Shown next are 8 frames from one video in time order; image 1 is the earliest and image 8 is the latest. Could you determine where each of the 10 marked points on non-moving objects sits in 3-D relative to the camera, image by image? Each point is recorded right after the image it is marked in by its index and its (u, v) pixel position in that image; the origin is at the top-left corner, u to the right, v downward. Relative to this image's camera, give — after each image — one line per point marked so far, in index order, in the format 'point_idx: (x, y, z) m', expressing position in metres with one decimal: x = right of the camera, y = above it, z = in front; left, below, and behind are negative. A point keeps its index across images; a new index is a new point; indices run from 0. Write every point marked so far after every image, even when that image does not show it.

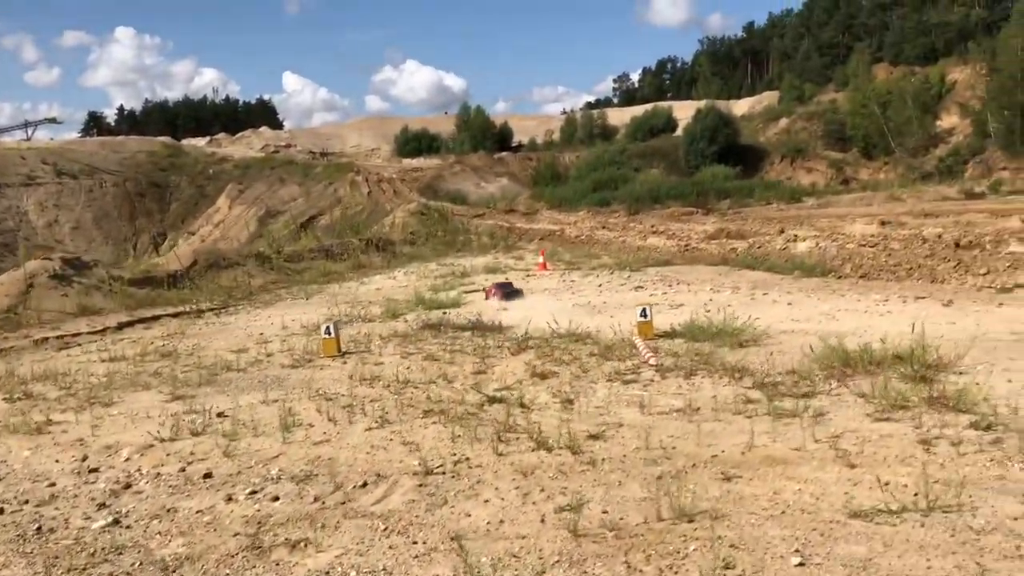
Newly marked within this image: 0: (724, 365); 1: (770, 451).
0: (+1.9, -0.7, +8.2) m
1: (+1.5, -1.0, +5.4) m
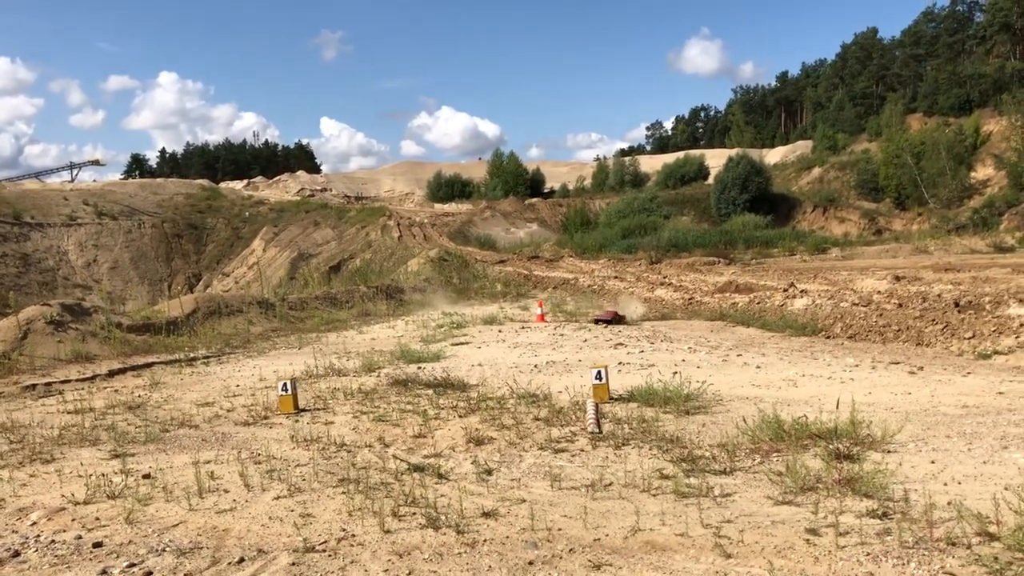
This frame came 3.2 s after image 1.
0: (+1.3, -1.3, +8.0) m
1: (+0.8, -1.4, +5.3) m
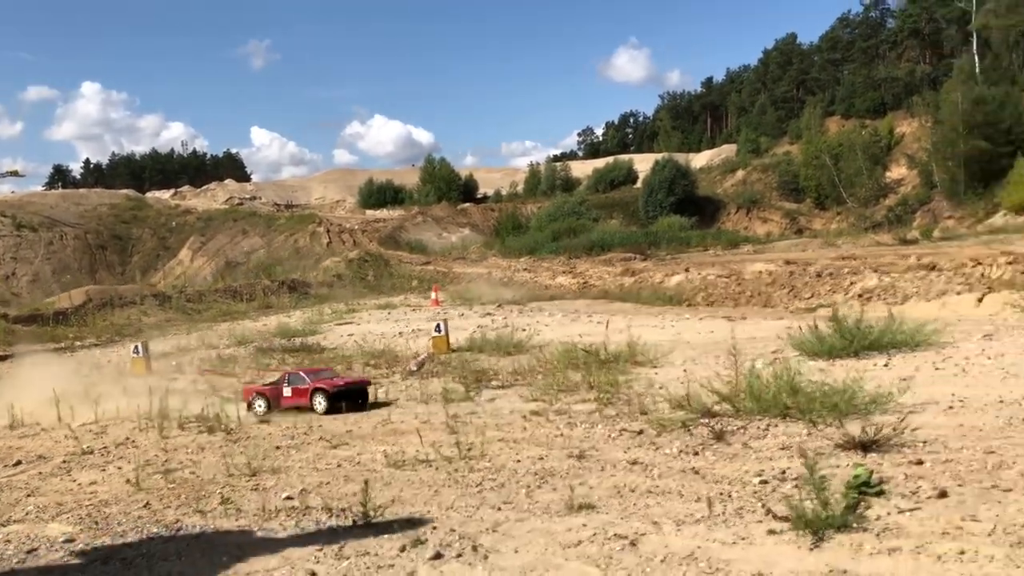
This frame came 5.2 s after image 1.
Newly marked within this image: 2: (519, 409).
0: (-0.4, -0.8, +8.6) m
1: (-0.7, -0.9, +5.8) m
2: (+0.1, -0.8, +6.1) m
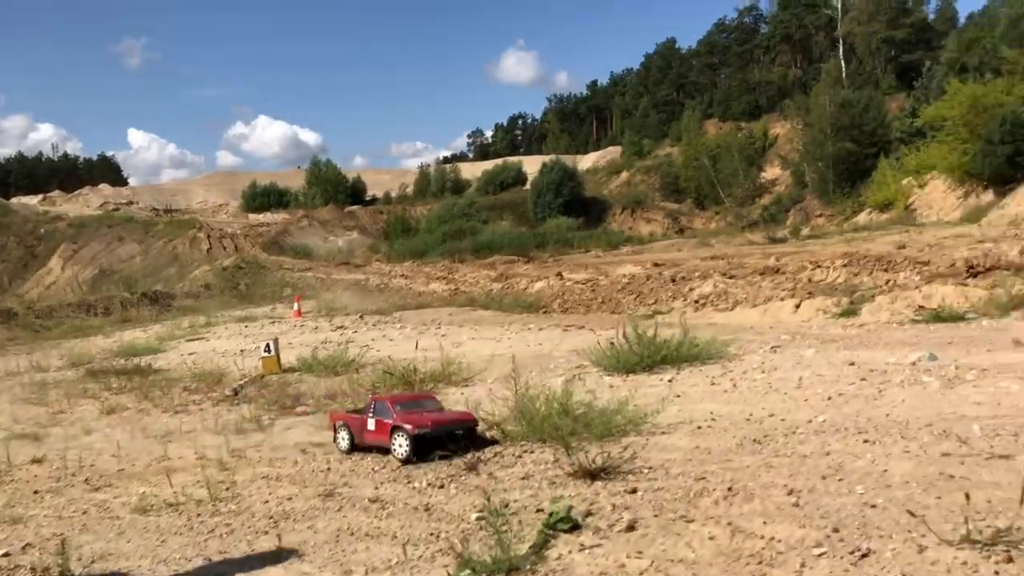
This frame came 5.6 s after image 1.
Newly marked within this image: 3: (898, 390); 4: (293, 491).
0: (-2.1, -1.0, +8.5) m
1: (-2.1, -1.1, +5.7) m
2: (-1.3, -1.0, +6.0) m
3: (+2.2, -0.6, +5.4) m
4: (-1.1, -1.0, +4.6) m
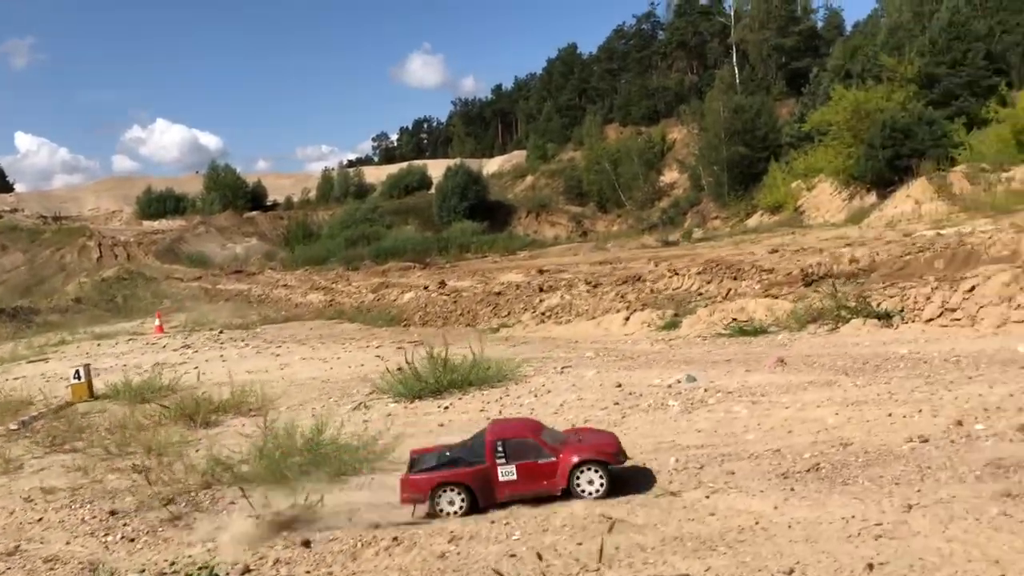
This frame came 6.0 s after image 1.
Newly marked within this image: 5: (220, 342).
0: (-3.9, -1.2, +8.1) m
1: (-3.6, -1.3, +5.3) m
2: (-2.9, -1.2, +5.7) m
3: (+0.8, -0.8, +5.4) m
4: (-2.5, -1.2, +4.3) m
5: (-5.1, -0.9, +16.1) m
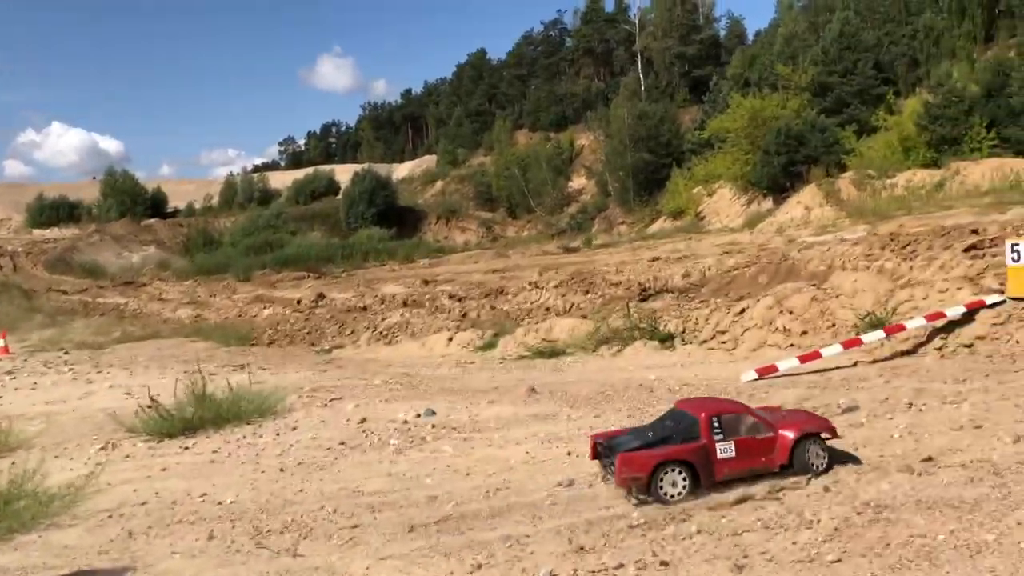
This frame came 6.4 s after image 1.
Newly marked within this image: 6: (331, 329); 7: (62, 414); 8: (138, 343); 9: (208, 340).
0: (-5.8, -1.5, +7.6) m
1: (-5.2, -1.6, +4.9) m
2: (-4.6, -1.5, +5.3) m
3: (-0.9, -1.0, +5.4) m
4: (-4.1, -1.5, +4.0) m
5: (-7.6, -1.3, +15.5) m
6: (-3.1, -0.8, +15.8) m
7: (-4.4, -1.2, +9.2) m
8: (-8.1, -1.2, +19.8) m
9: (-6.1, -1.1, +18.3) m
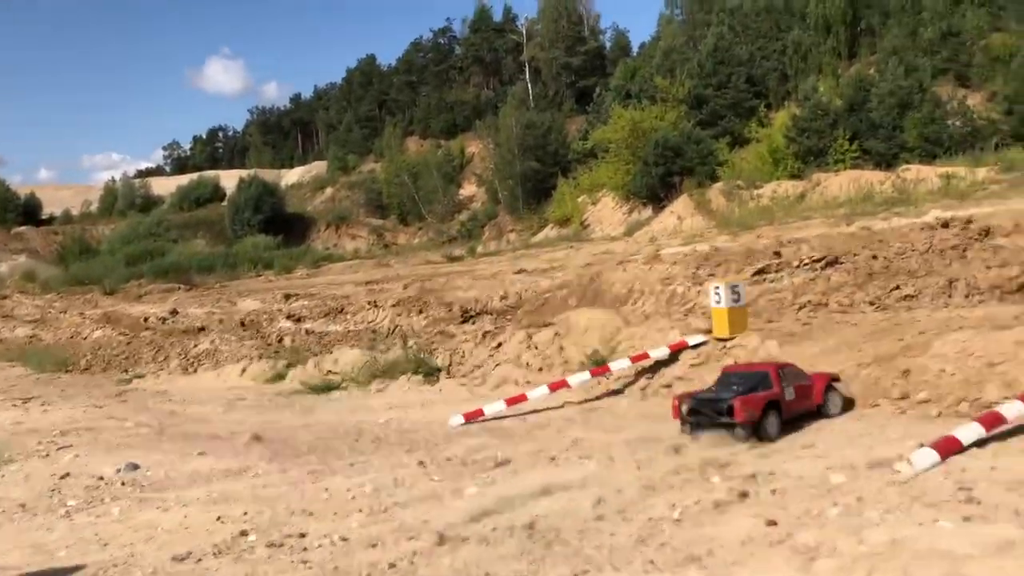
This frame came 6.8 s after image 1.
0: (-7.8, -1.9, +6.9) m
1: (-7.0, -1.9, +4.2) m
2: (-6.4, -1.8, +4.7) m
3: (-2.8, -1.3, +5.2) m
4: (-5.7, -1.8, +3.5) m
5: (-10.5, -1.7, +14.5) m
6: (-6.0, -1.2, +15.3) m
7: (-6.7, -1.6, +8.6) m
8: (-11.4, -1.7, +18.8) m
9: (-9.3, -1.5, +17.5) m
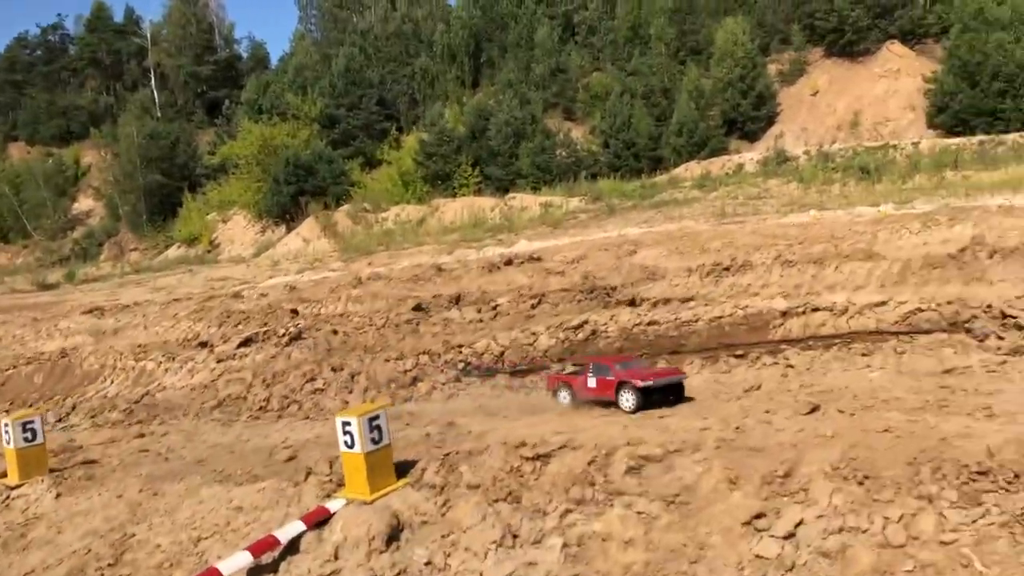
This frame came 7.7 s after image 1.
0: (-11.9, -2.9, +2.6) m
1: (-10.1, -2.9, +0.4) m
2: (-9.7, -2.8, +1.1) m
3: (-6.5, -2.2, +2.8) m
4: (-8.7, -2.8, +0.1) m
5: (-17.1, -2.9, +8.7) m
6: (-13.2, -2.3, +11.1) m
7: (-11.4, -2.6, +4.6) m
8: (-19.4, -2.9, +12.4) m
9: (-17.0, -2.7, +12.0) m
